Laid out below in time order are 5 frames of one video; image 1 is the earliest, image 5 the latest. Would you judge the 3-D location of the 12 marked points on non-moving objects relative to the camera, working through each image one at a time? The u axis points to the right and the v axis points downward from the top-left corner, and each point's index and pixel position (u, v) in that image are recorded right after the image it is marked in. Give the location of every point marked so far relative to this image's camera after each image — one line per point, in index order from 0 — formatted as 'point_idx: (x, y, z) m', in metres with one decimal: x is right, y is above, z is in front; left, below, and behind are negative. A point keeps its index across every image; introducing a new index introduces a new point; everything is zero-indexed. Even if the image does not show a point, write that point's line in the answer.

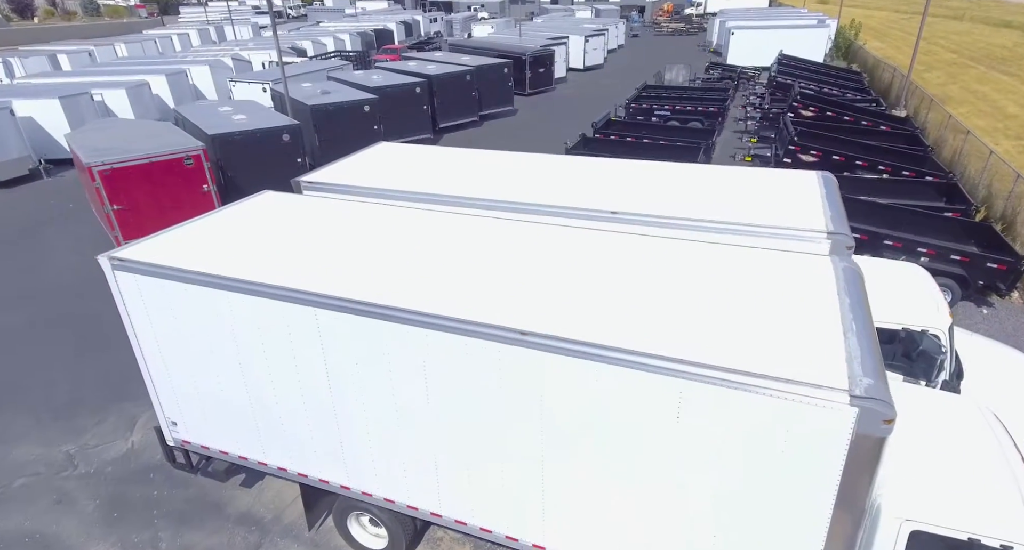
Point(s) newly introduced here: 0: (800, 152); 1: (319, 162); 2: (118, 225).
0: (+7.1, +3.0, +14.4) m
1: (-5.9, +3.4, +17.9) m
2: (-8.3, +1.0, +12.2) m
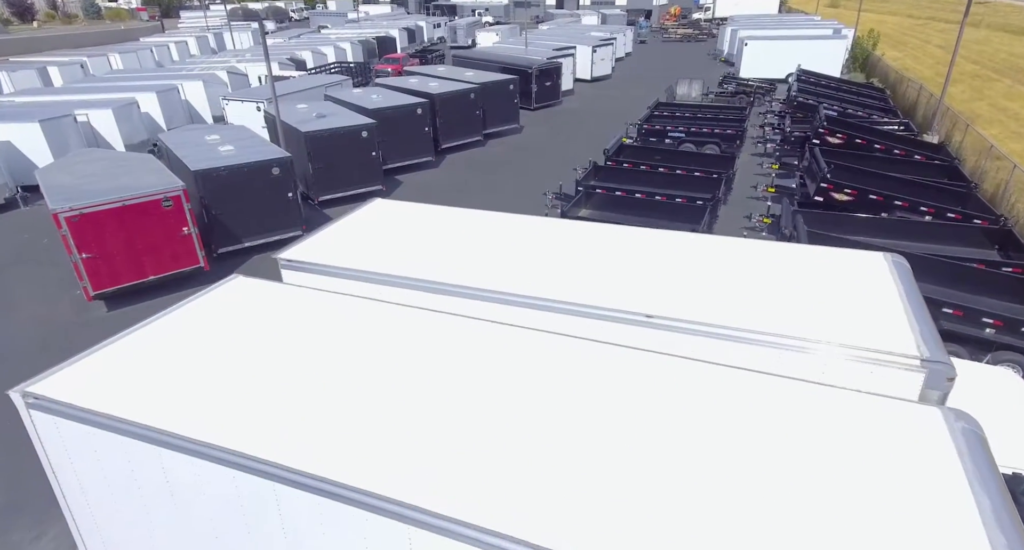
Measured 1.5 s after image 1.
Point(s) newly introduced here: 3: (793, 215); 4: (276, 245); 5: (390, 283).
0: (+7.3, +1.9, +13.2) m
1: (-5.7, +2.4, +16.9) m
2: (-8.1, 0.0, +11.1) m
3: (+6.1, +1.4, +12.8) m
4: (-5.9, +0.8, +14.5) m
5: (-1.3, -0.1, +6.3) m
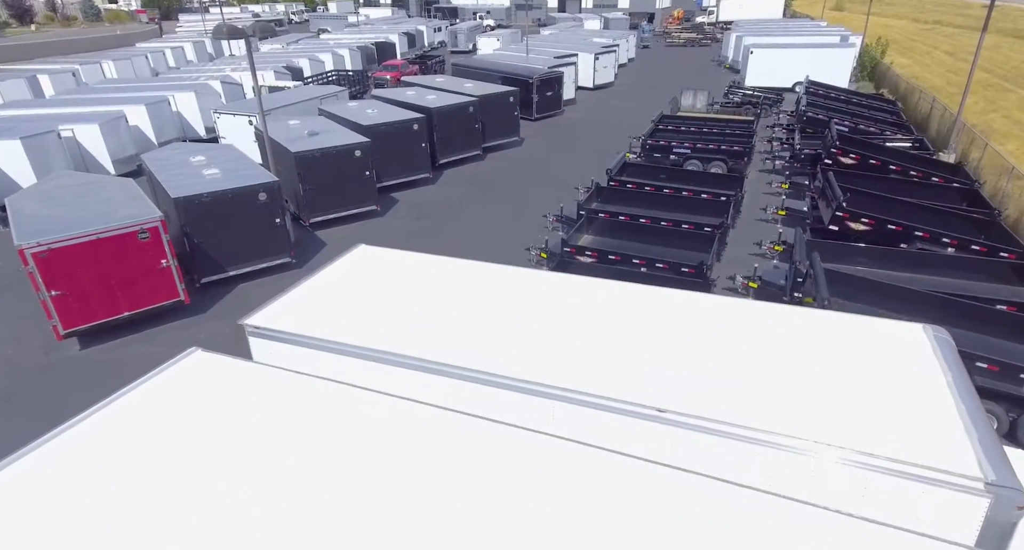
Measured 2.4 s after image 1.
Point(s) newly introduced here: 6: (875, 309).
0: (+7.2, +1.2, +12.5) m
1: (-5.7, +1.7, +16.2) m
2: (-8.2, -0.7, +10.4) m
3: (+6.1, +0.7, +12.1) m
4: (-6.0, +0.1, +13.9) m
5: (-1.4, -0.8, +5.6) m
6: (+6.3, -0.6, +10.2) m
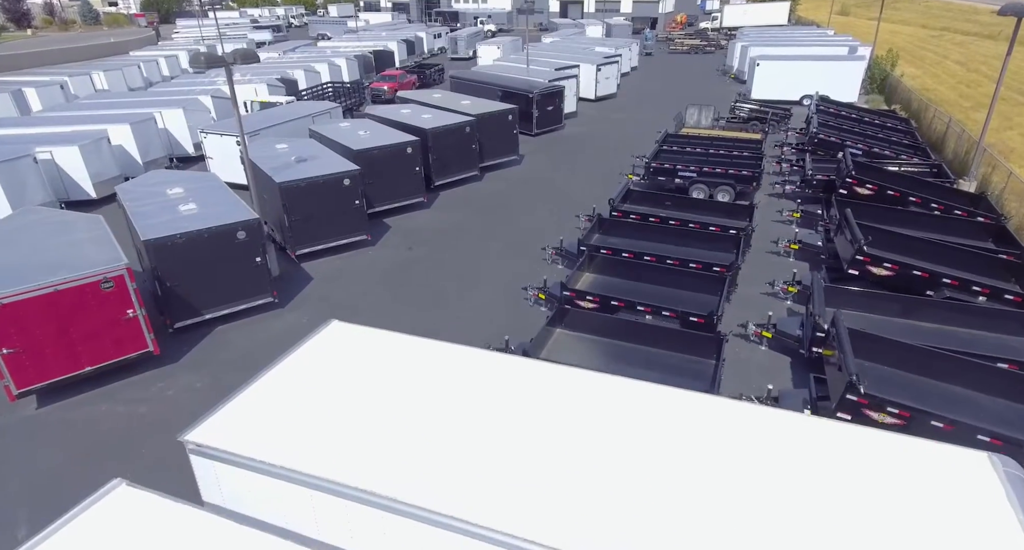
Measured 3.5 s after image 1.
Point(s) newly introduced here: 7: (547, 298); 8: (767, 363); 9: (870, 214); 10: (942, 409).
0: (+7.2, +0.2, +11.7) m
1: (-5.8, +0.8, +15.3) m
2: (-8.3, -1.6, +9.6) m
3: (+6.0, -0.3, +11.2) m
4: (-6.0, -0.9, +13.0) m
5: (-1.5, -1.7, +4.8) m
6: (+6.2, -1.6, +9.3) m
7: (+0.8, -0.5, +13.3) m
8: (+4.8, -1.7, +11.0) m
9: (+9.0, +1.5, +14.6) m
10: (+6.5, -2.0, +8.7) m
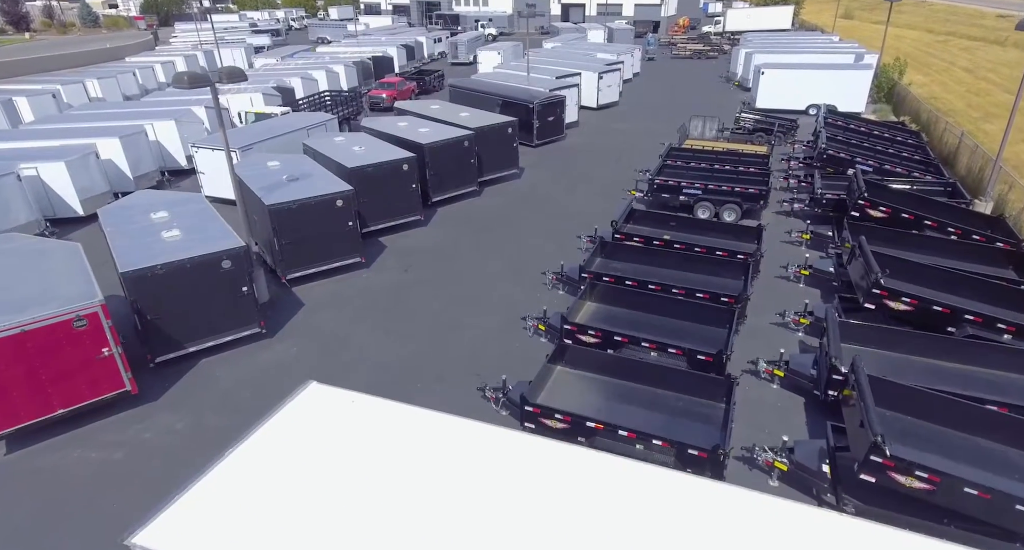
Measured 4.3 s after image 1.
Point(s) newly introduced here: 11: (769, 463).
0: (+7.1, -0.4, +11.1) m
1: (-5.9, +0.2, +14.8) m
2: (-8.3, -2.2, +9.0) m
3: (+5.9, -0.9, +10.6) m
4: (-6.1, -1.5, +12.5) m
5: (-1.5, -2.4, +4.2) m
6: (+6.2, -2.2, +8.7) m
7: (+0.8, -1.2, +12.7) m
8: (+4.8, -2.3, +10.4) m
9: (+9.0, +0.9, +14.0) m
10: (+6.4, -2.6, +8.1) m
11: (+3.9, -2.8, +8.8) m
